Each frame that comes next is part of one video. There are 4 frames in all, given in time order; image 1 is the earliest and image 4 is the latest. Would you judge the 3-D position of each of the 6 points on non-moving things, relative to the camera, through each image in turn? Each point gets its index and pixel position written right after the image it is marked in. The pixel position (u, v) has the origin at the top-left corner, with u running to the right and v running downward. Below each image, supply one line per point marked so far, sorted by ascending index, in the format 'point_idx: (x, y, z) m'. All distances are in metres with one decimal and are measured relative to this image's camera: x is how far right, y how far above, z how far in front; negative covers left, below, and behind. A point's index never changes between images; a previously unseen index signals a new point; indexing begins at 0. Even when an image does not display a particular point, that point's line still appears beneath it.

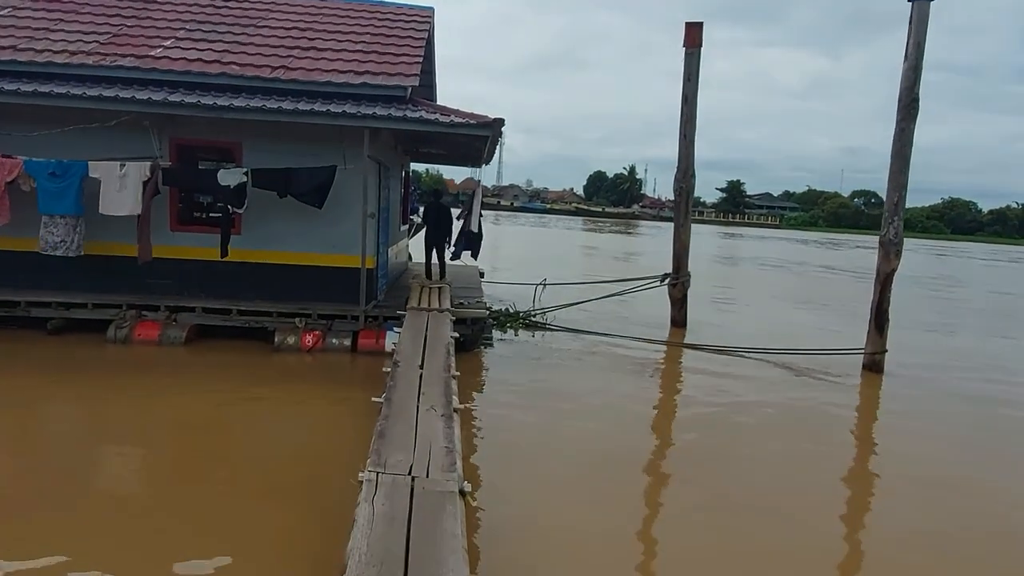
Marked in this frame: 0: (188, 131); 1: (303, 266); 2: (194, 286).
0: (-3.7, +1.8, +9.6) m
1: (-2.5, +0.3, +10.0) m
2: (-3.8, 0.0, +9.9) m
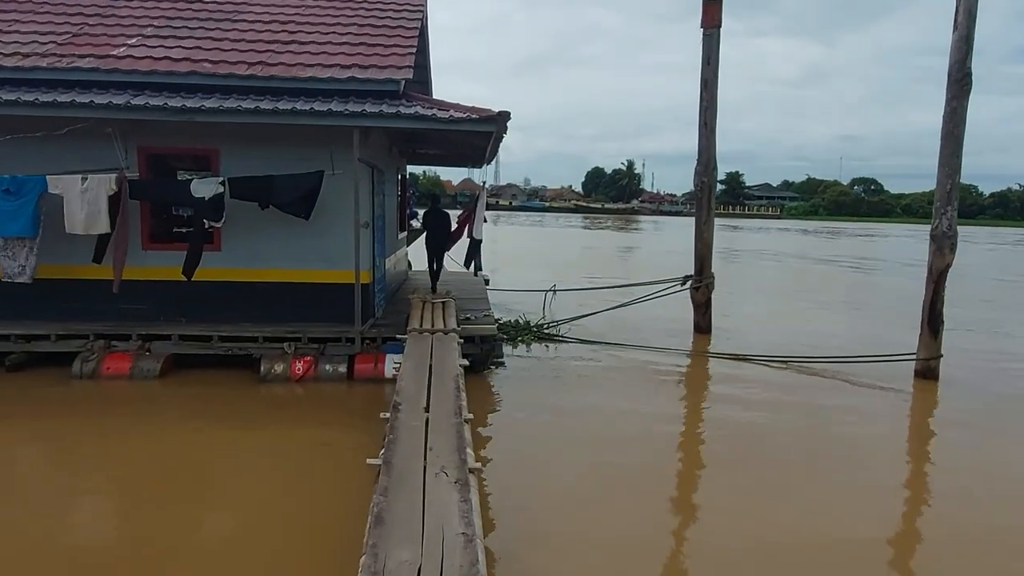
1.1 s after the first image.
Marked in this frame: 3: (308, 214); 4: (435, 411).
0: (-3.7, +1.5, +8.6) m
1: (-2.4, 0.0, +9.0) m
2: (-3.6, -0.2, +9.0) m
3: (-2.1, +0.8, +8.6) m
4: (-0.4, -0.7, +4.9) m
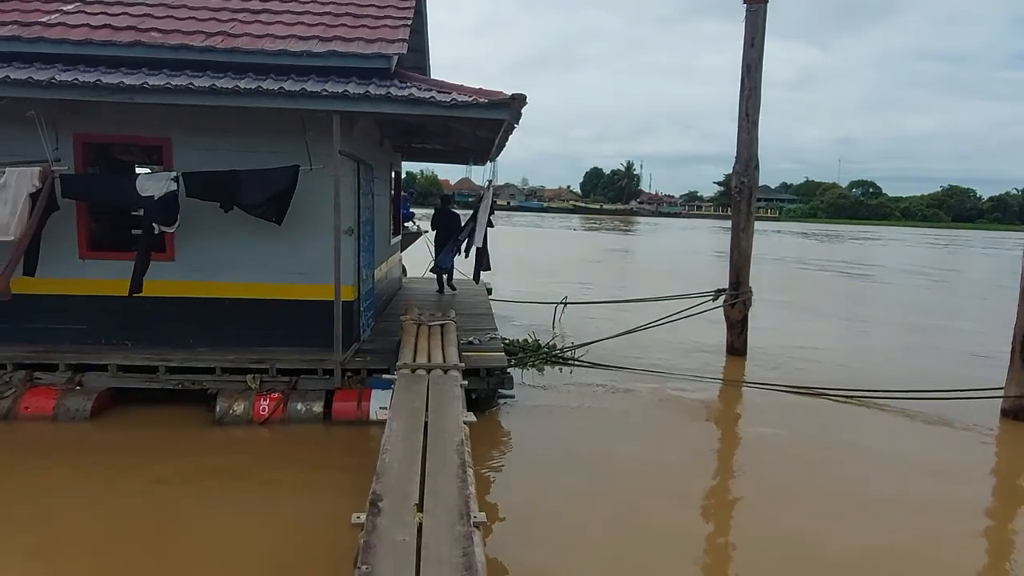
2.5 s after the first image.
0: (-3.5, +1.4, +7.1) m
1: (-2.3, -0.1, +7.5) m
2: (-3.5, -0.4, +7.4) m
3: (-2.0, +0.6, +7.1) m
4: (-0.3, -0.9, +3.4) m
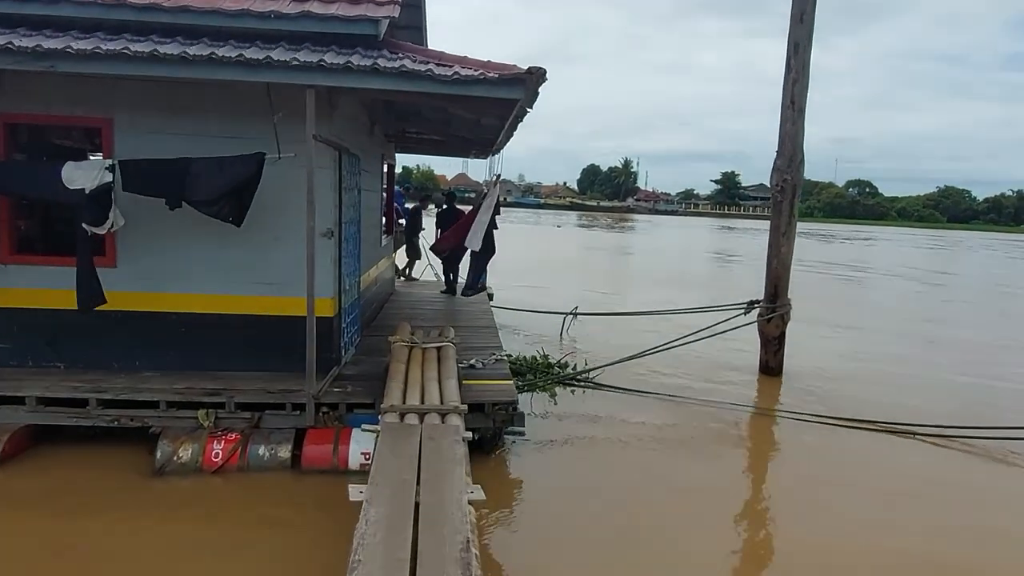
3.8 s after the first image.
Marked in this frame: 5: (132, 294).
0: (-3.4, +1.3, +5.9) m
1: (-2.2, -0.2, +6.2) m
2: (-3.4, -0.5, +6.2) m
3: (-1.9, +0.5, +5.8) m
4: (-0.2, -1.0, +2.1) m
5: (-2.8, 0.0, +6.2) m
